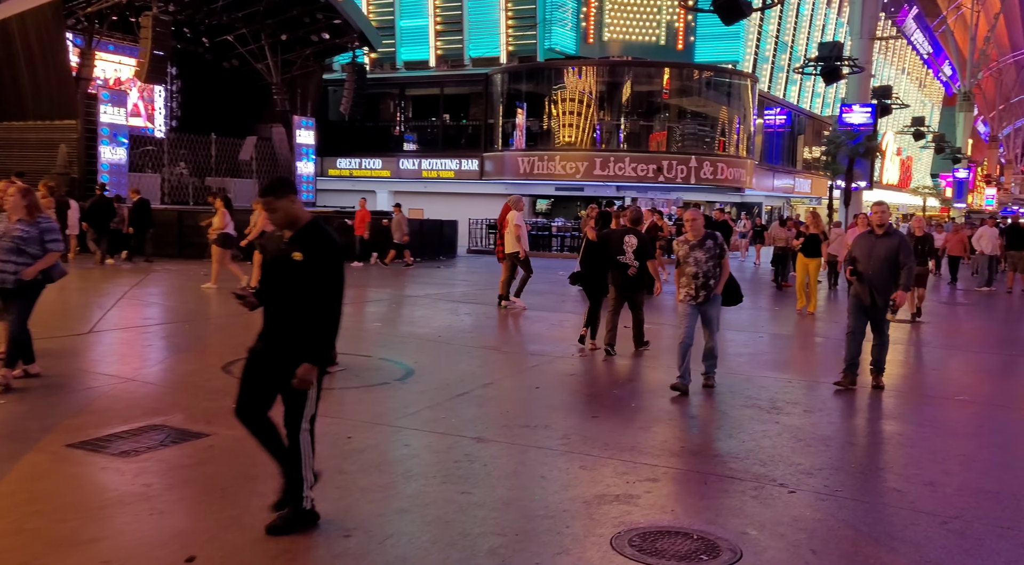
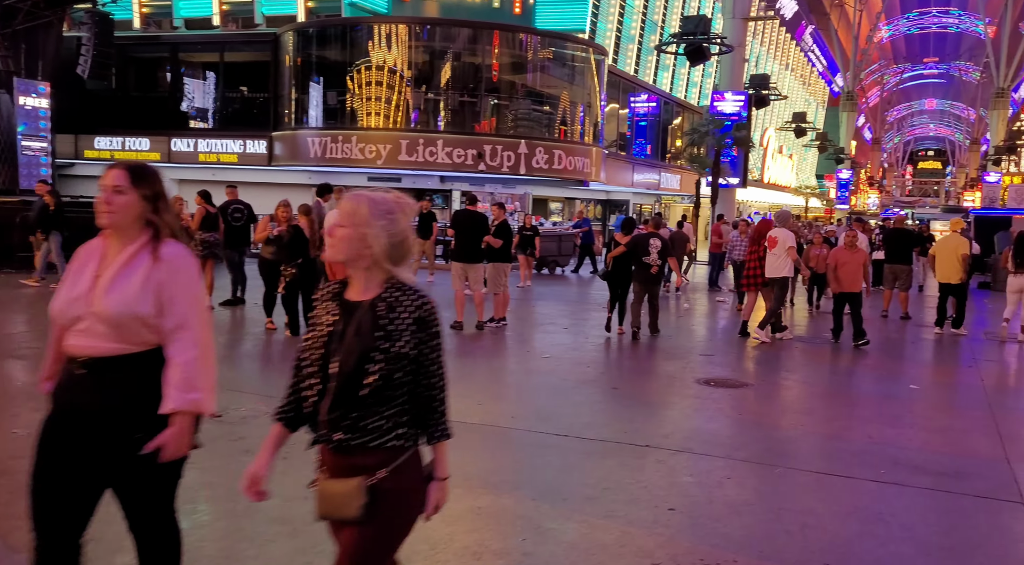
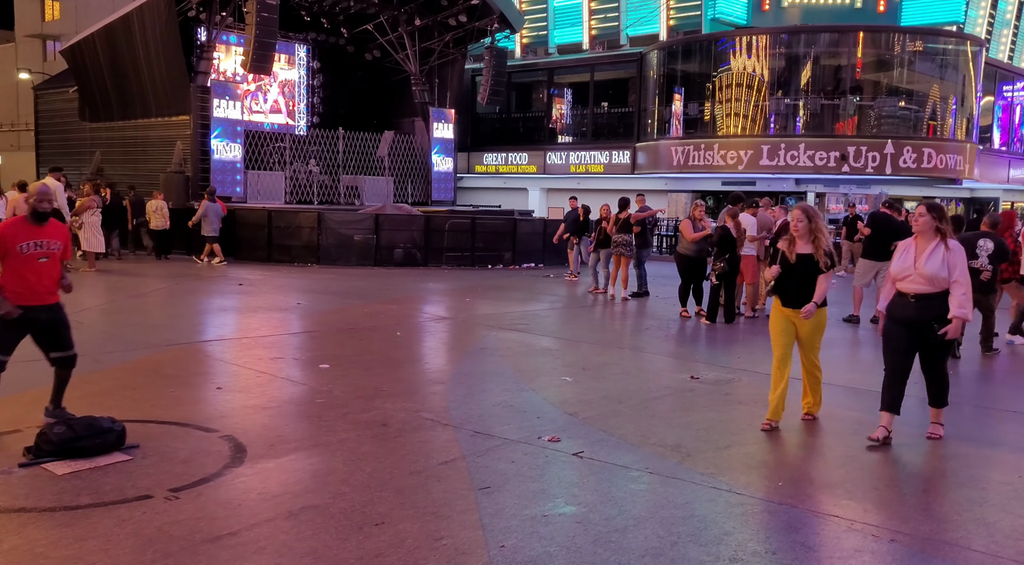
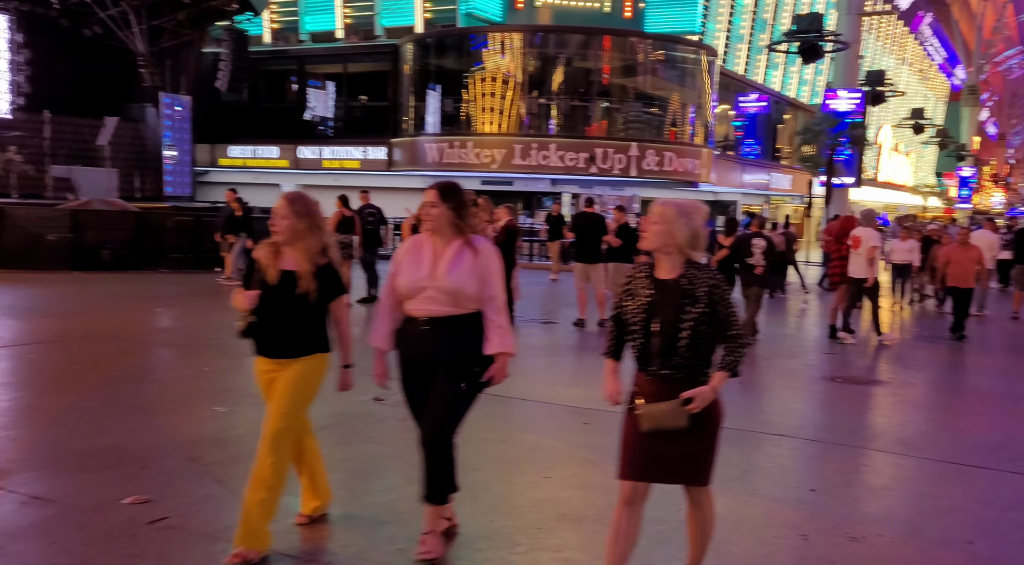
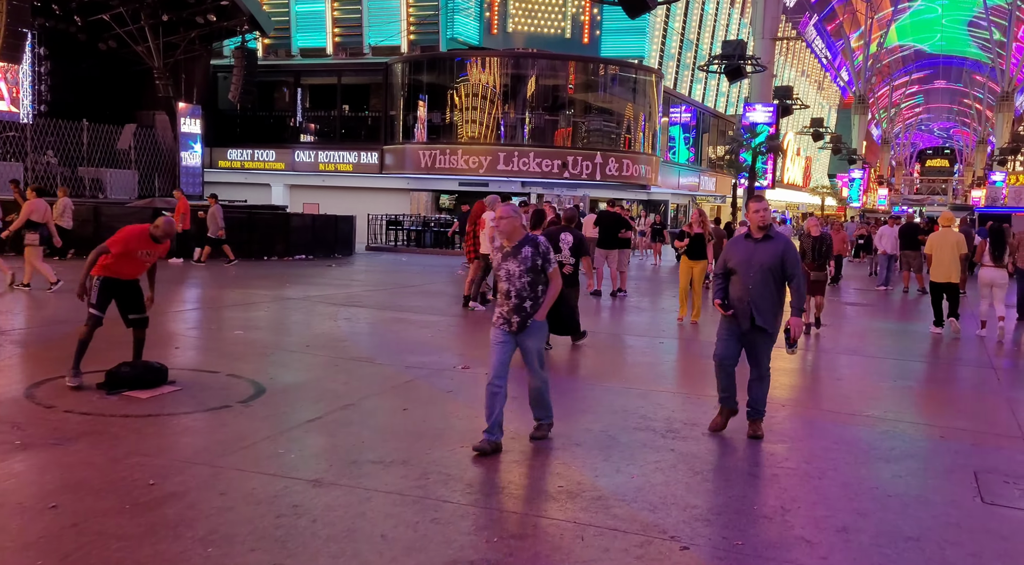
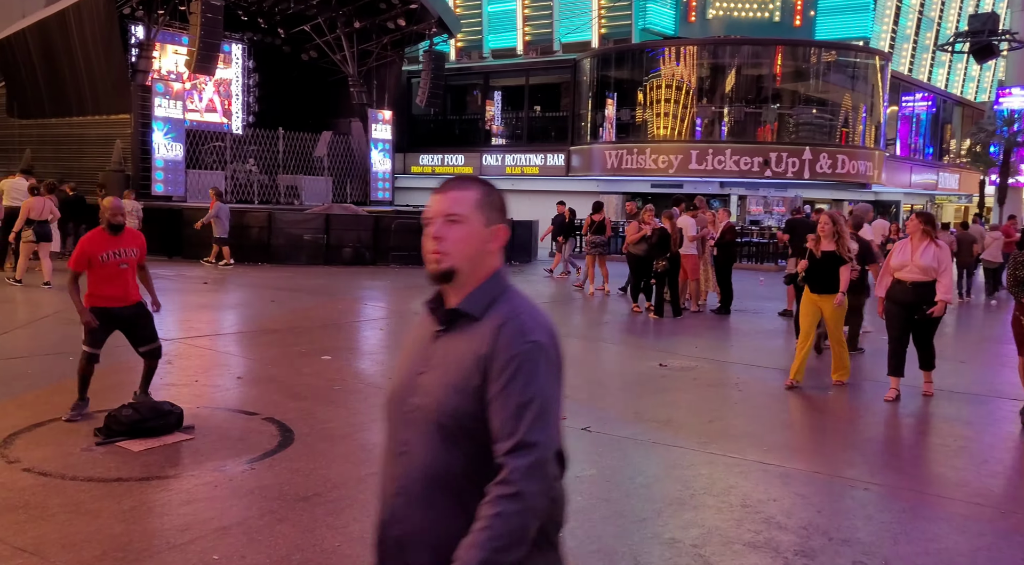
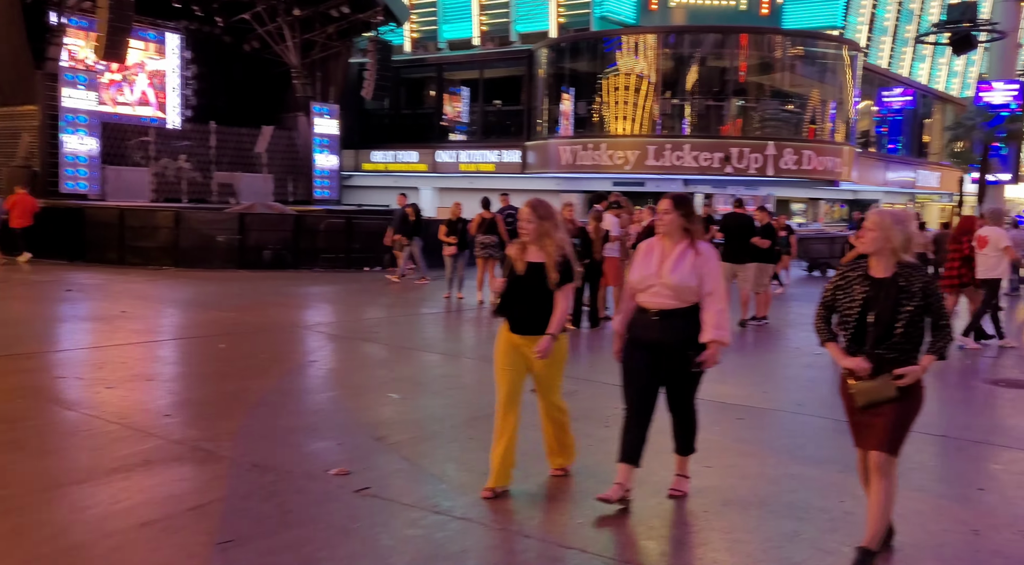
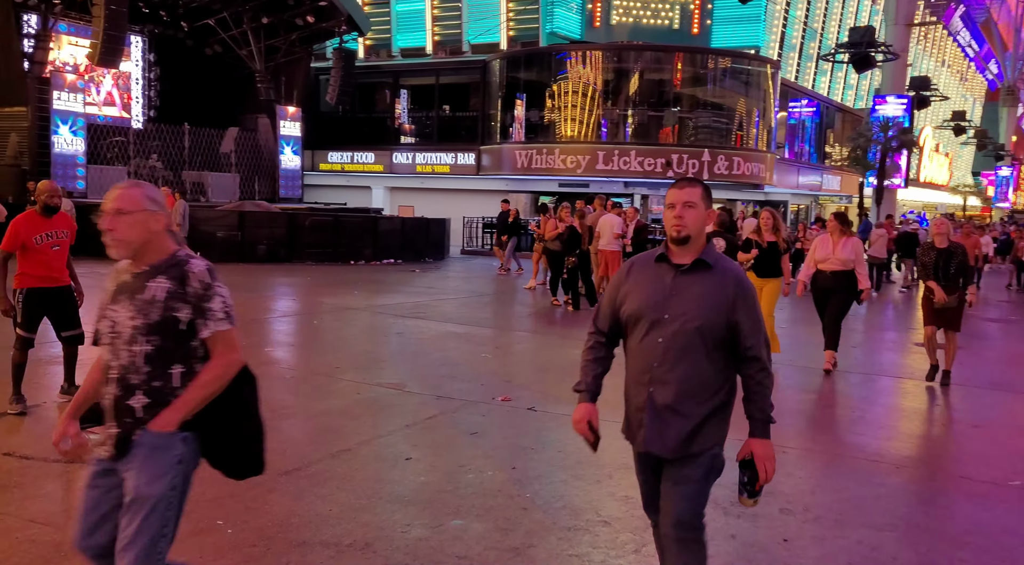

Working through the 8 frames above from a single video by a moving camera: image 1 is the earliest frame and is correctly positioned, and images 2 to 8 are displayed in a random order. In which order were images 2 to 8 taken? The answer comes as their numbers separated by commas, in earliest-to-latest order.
5, 8, 6, 3, 7, 4, 2
